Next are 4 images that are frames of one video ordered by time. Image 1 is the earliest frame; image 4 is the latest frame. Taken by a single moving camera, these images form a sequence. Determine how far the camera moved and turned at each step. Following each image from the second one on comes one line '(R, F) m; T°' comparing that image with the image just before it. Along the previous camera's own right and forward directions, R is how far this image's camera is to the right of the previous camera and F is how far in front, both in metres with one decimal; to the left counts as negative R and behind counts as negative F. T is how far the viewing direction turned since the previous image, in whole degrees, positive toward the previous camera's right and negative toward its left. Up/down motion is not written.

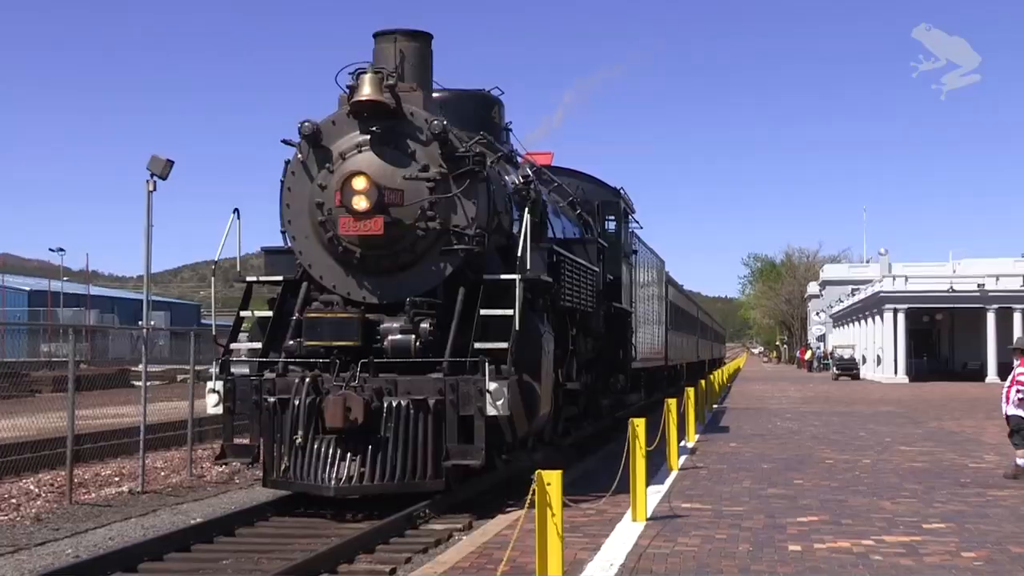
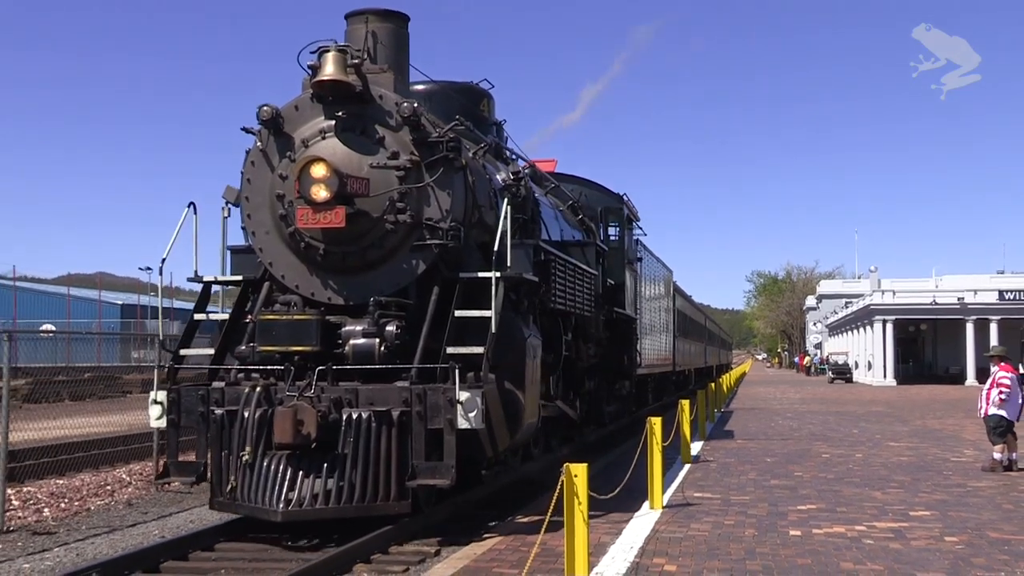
(+0.3, +0.8) m; -1°
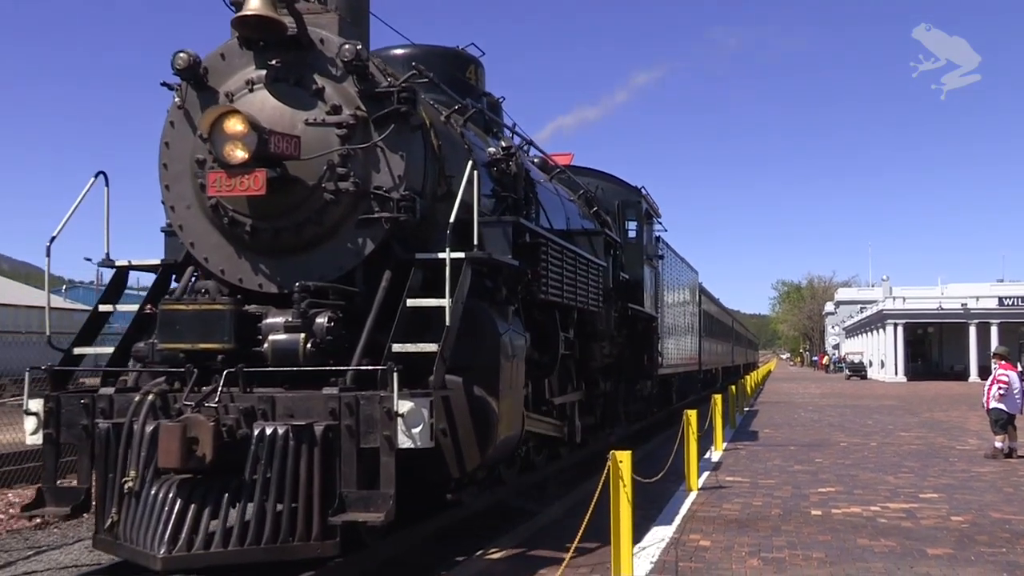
(+0.5, +1.5) m; -2°
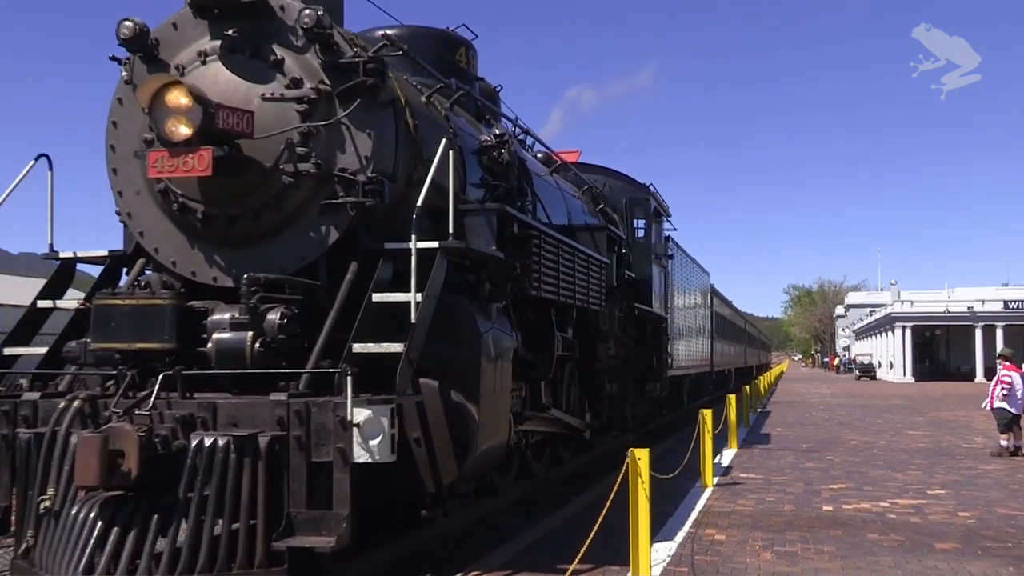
(+0.2, +0.7) m; -1°
